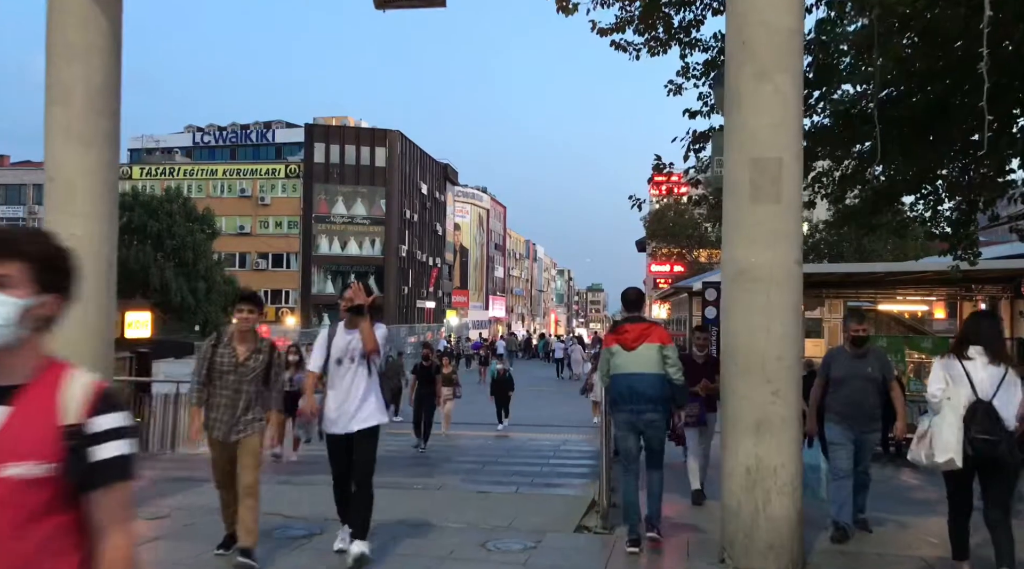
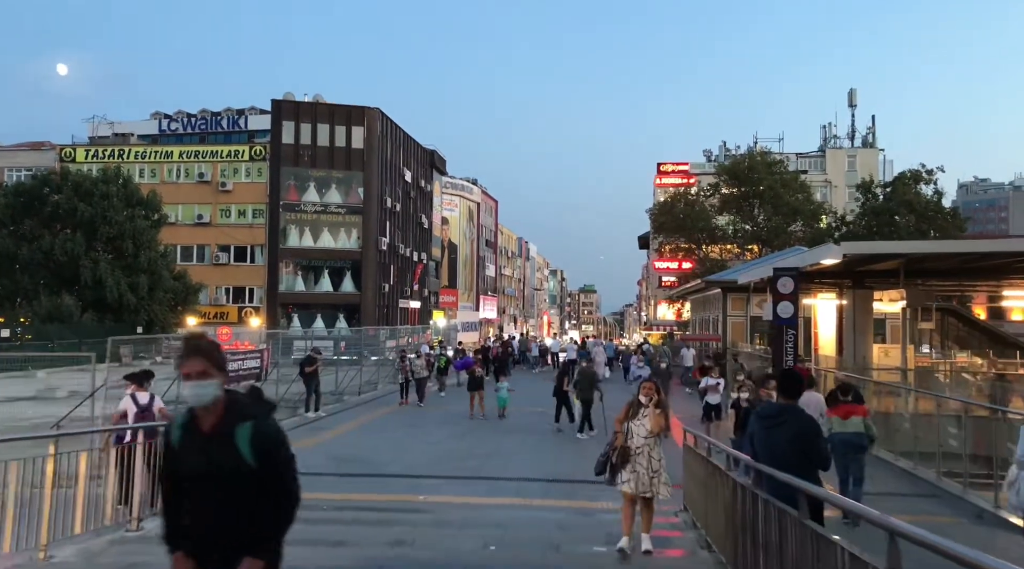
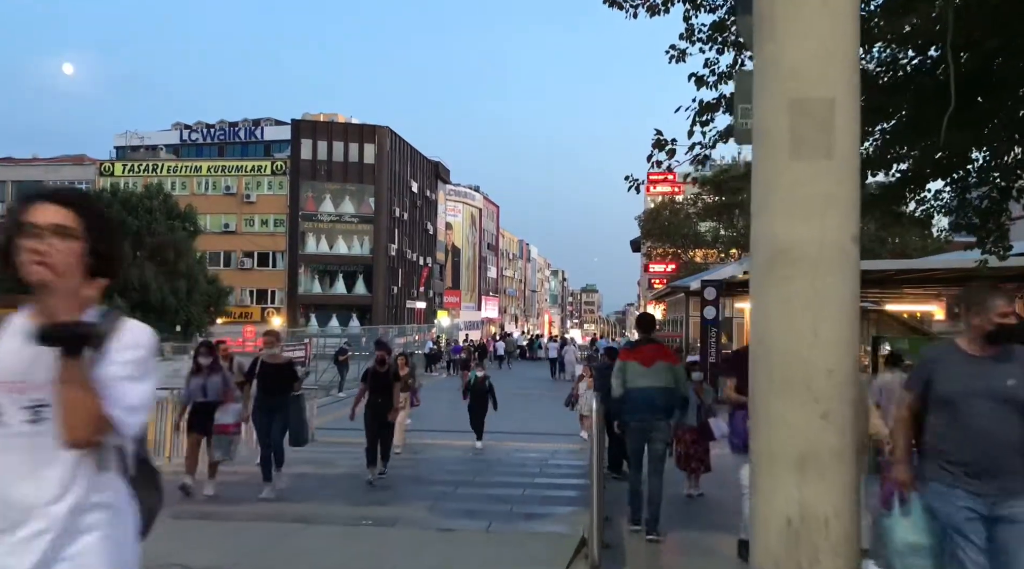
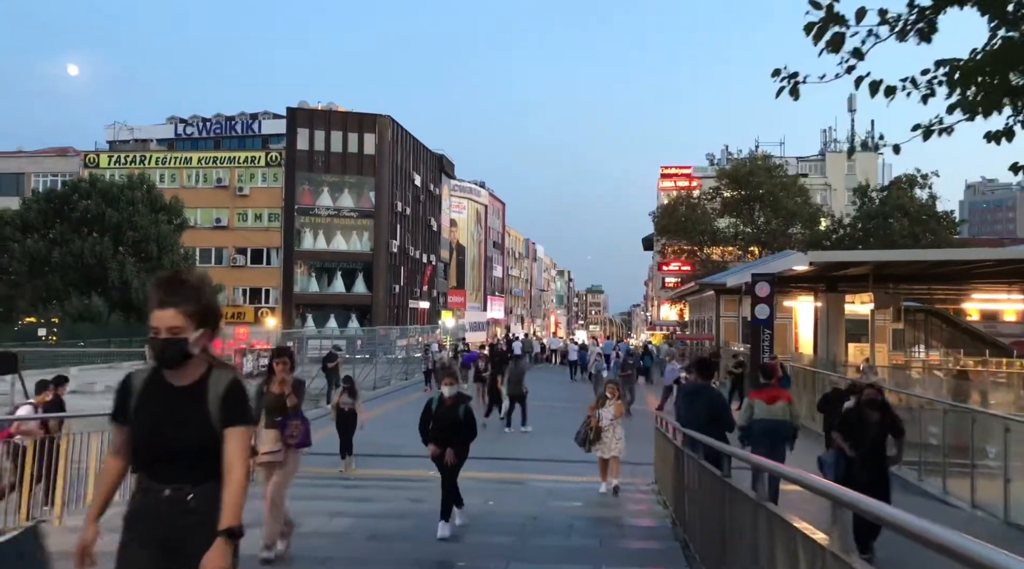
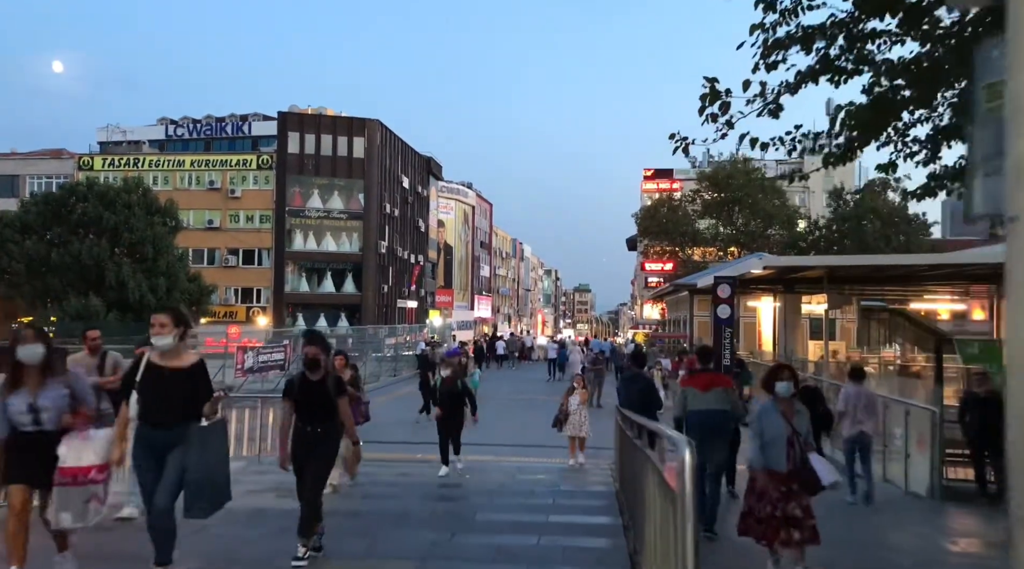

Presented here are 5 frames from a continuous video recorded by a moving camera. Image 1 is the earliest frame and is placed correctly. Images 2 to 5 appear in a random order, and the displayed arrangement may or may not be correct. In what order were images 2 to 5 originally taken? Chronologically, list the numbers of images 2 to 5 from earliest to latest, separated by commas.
3, 5, 4, 2
